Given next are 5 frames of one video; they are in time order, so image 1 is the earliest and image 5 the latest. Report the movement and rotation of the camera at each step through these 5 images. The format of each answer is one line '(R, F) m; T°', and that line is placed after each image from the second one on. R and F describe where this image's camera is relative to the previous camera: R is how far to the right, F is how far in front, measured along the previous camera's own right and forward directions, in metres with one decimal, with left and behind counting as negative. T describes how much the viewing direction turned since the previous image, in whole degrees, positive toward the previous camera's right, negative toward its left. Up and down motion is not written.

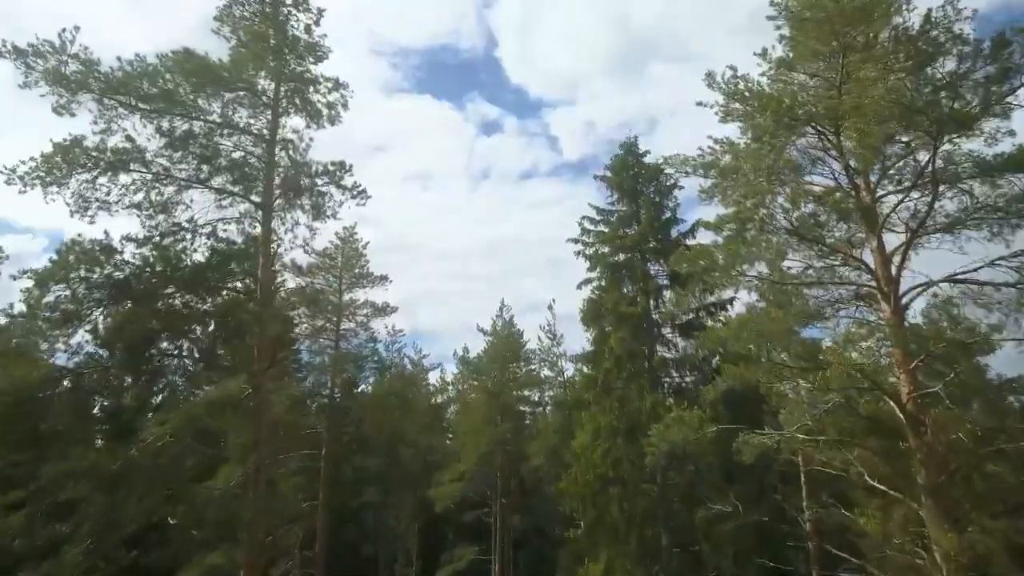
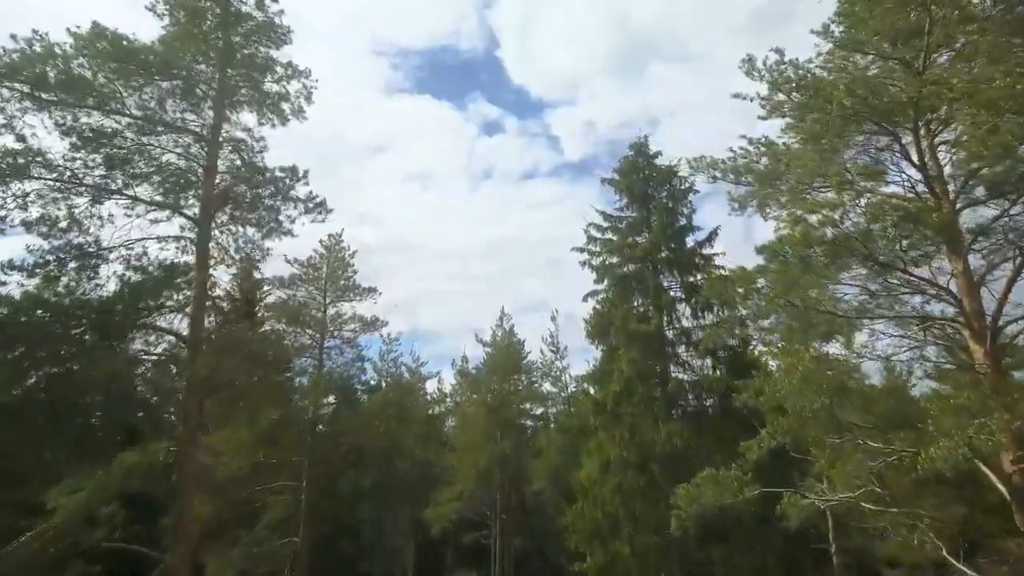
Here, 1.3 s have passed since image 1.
(+0.1, +2.7) m; 0°
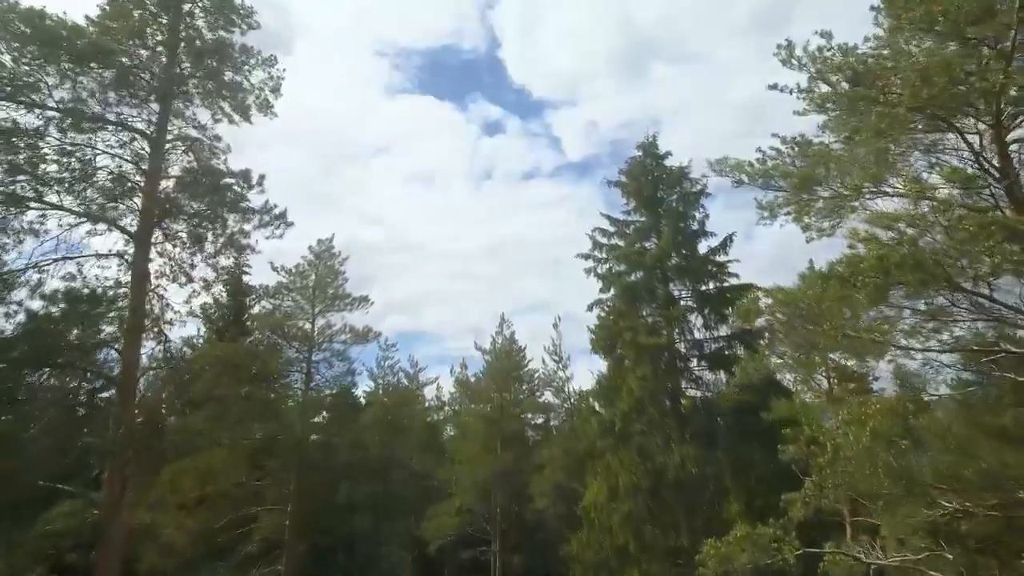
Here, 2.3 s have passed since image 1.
(0.0, +1.8) m; 0°
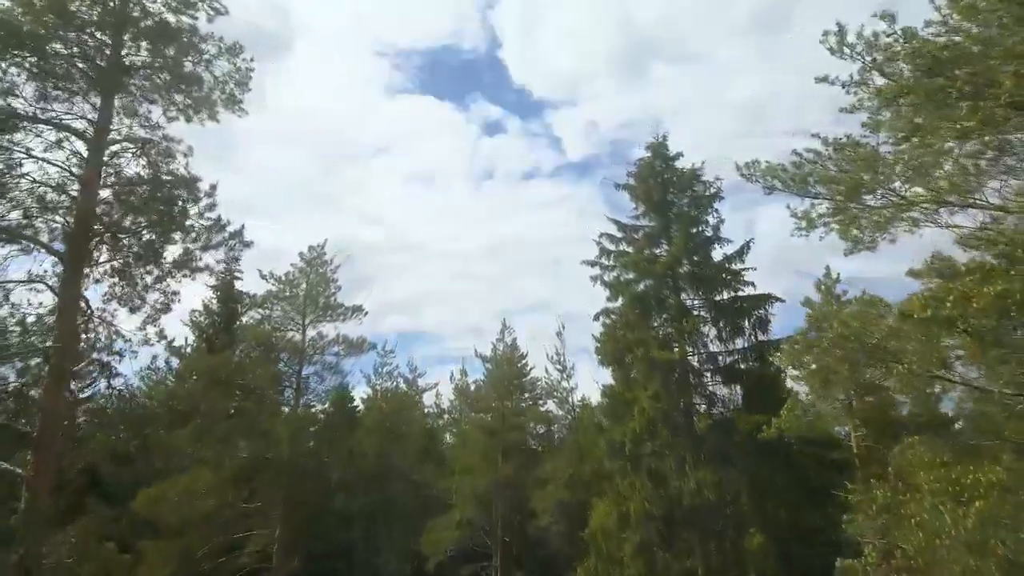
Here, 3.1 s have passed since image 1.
(-0.1, +1.6) m; 0°
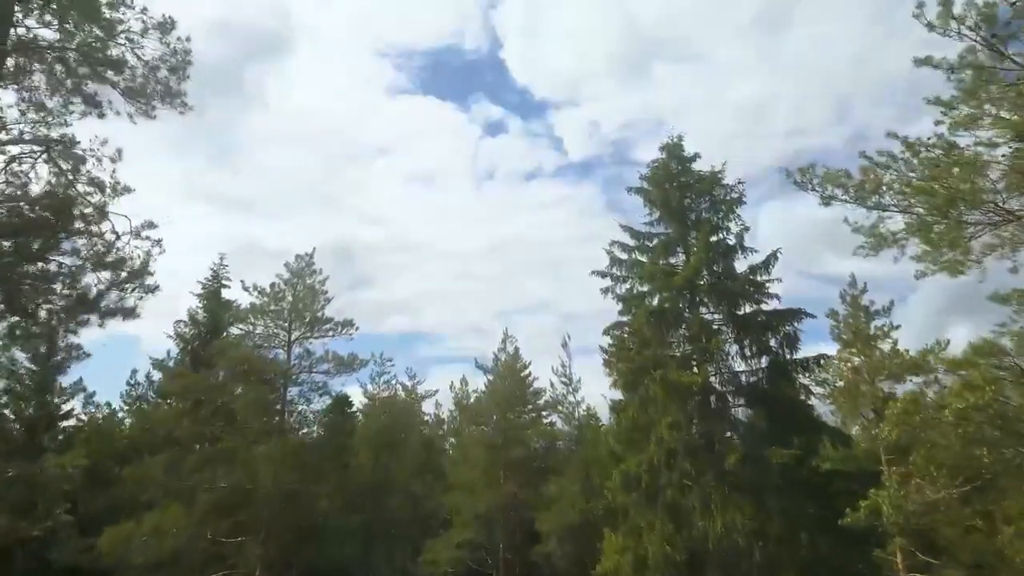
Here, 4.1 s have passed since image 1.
(-0.1, +2.1) m; 0°
